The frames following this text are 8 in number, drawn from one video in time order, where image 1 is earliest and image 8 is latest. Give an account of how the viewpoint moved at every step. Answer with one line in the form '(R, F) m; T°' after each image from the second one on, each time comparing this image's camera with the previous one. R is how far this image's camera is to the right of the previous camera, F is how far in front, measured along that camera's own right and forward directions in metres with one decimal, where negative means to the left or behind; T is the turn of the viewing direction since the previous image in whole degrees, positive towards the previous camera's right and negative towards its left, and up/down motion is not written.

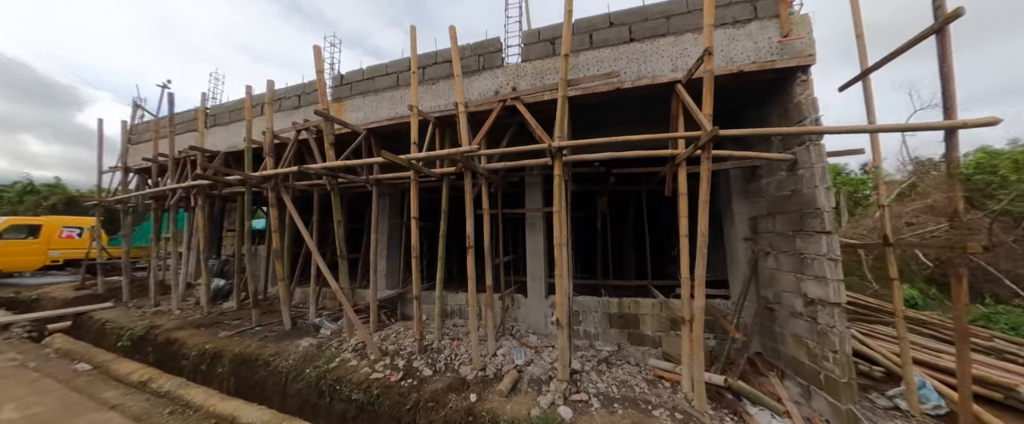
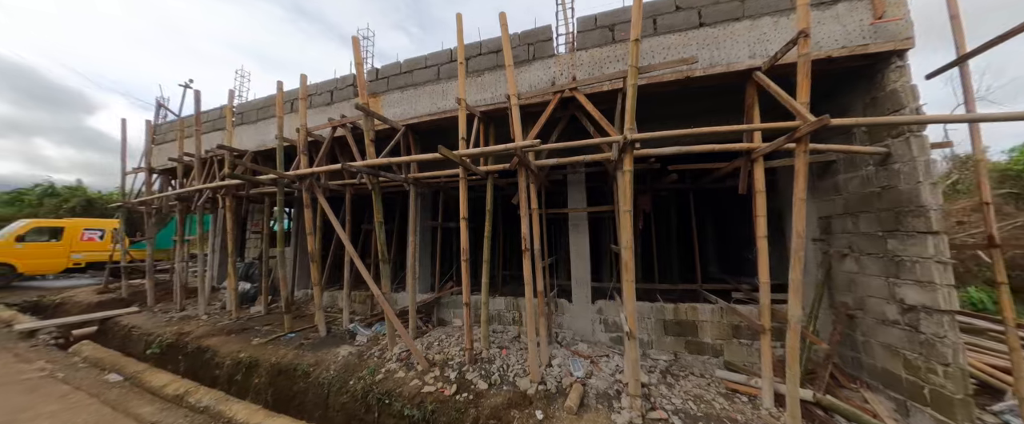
(-0.6, +0.3) m; -1°
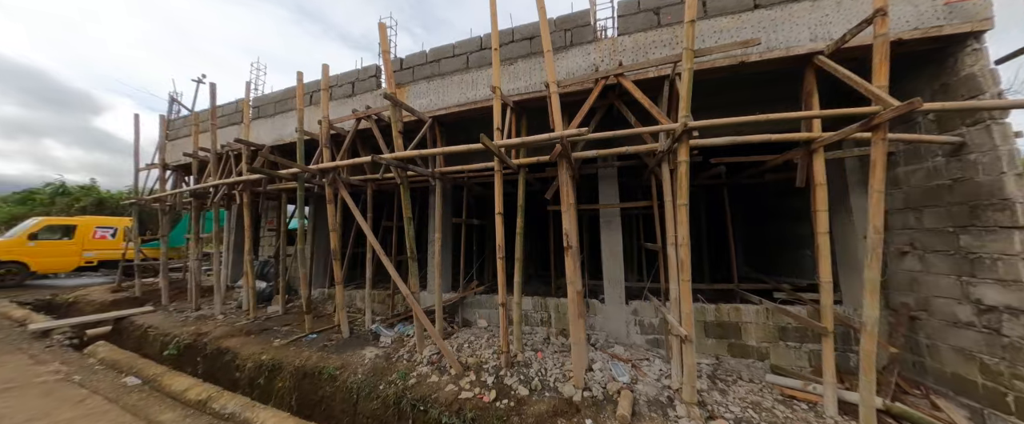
(-0.4, +0.2) m; 0°
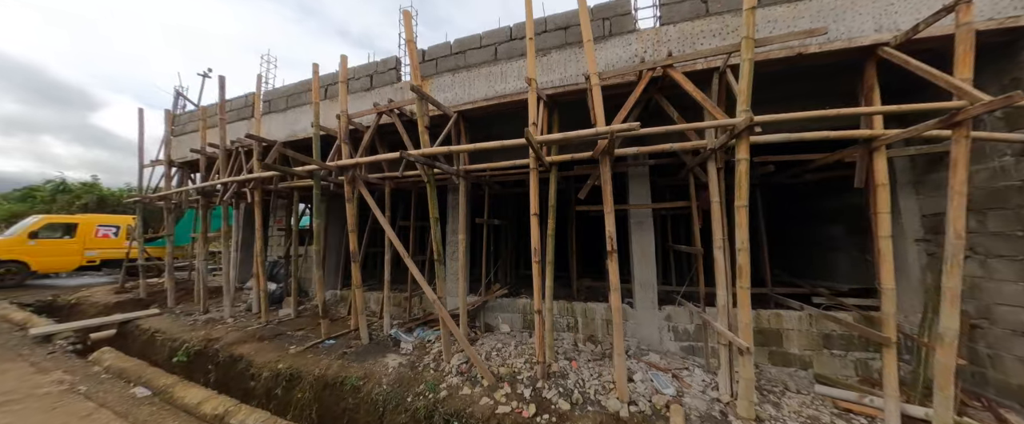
(-0.4, +0.2) m; 0°
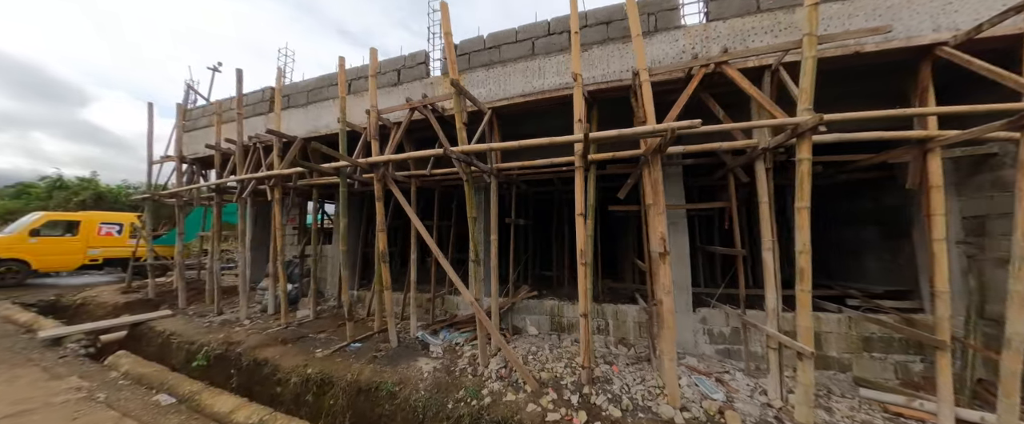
(-0.5, +0.1) m; +1°
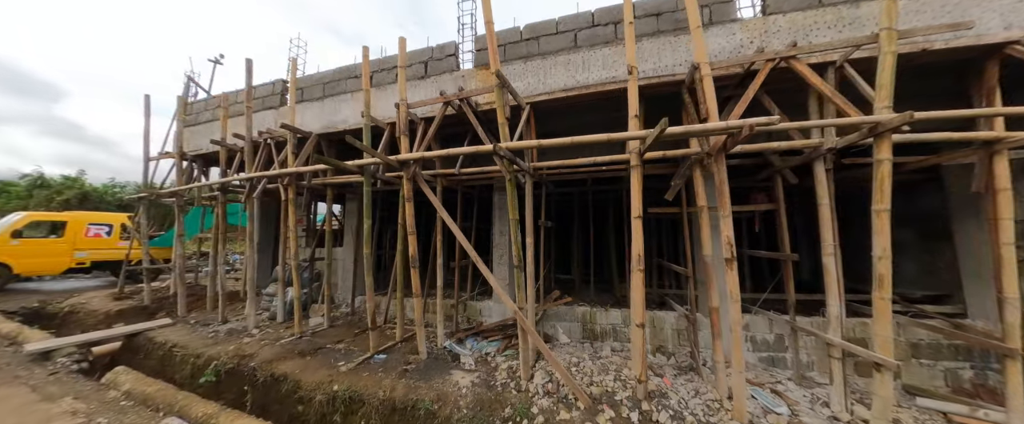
(-0.6, +0.2) m; +2°
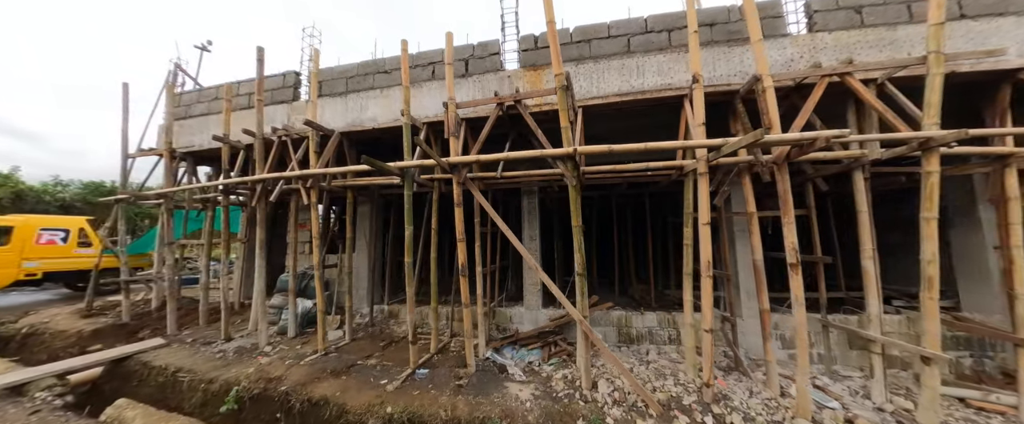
(-0.9, +0.1) m; +5°
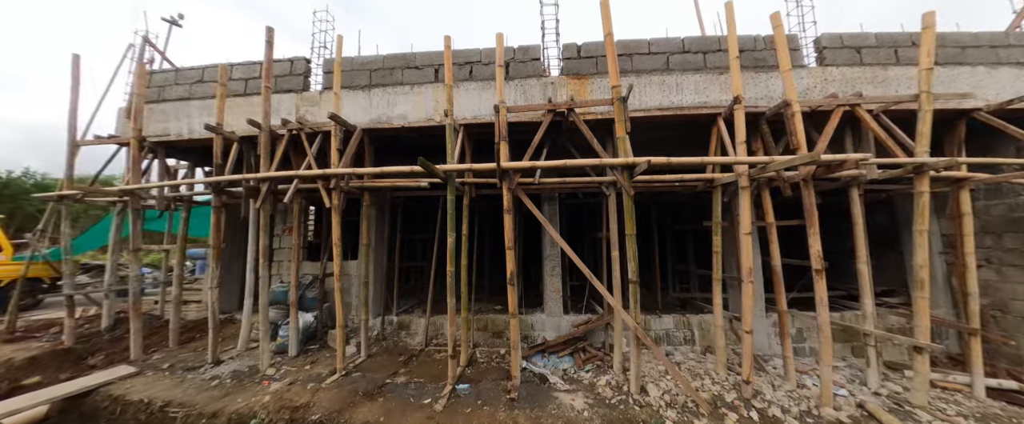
(-1.0, +0.1) m; +8°
